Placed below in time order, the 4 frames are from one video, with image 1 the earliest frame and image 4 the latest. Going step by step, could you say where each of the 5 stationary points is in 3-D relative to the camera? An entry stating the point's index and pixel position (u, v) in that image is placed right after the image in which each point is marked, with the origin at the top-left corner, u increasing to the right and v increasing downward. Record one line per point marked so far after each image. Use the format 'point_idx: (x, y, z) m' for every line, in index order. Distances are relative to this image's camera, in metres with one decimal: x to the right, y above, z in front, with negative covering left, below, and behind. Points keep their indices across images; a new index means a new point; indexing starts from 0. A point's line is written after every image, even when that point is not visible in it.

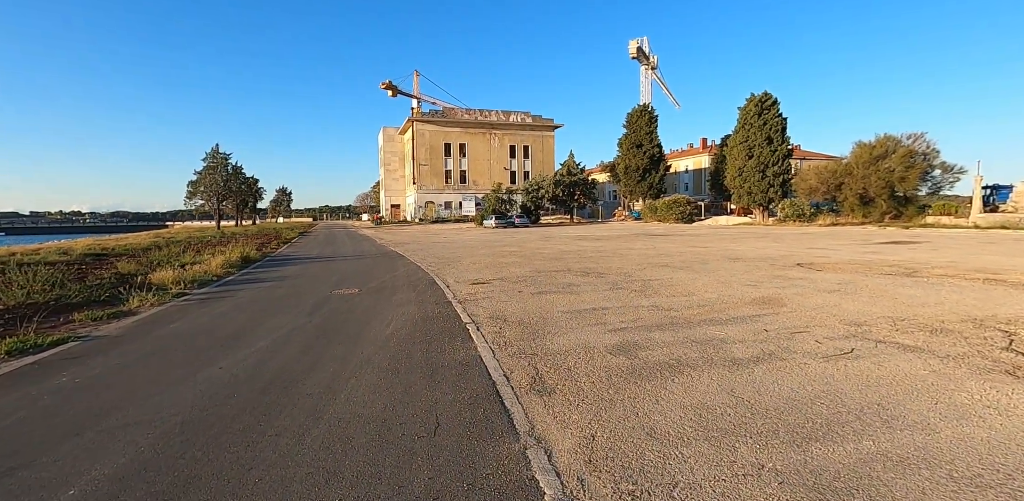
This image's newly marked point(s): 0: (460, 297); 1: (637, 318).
0: (-1.0, -0.9, +8.6) m
1: (+1.7, -1.0, +6.4) m
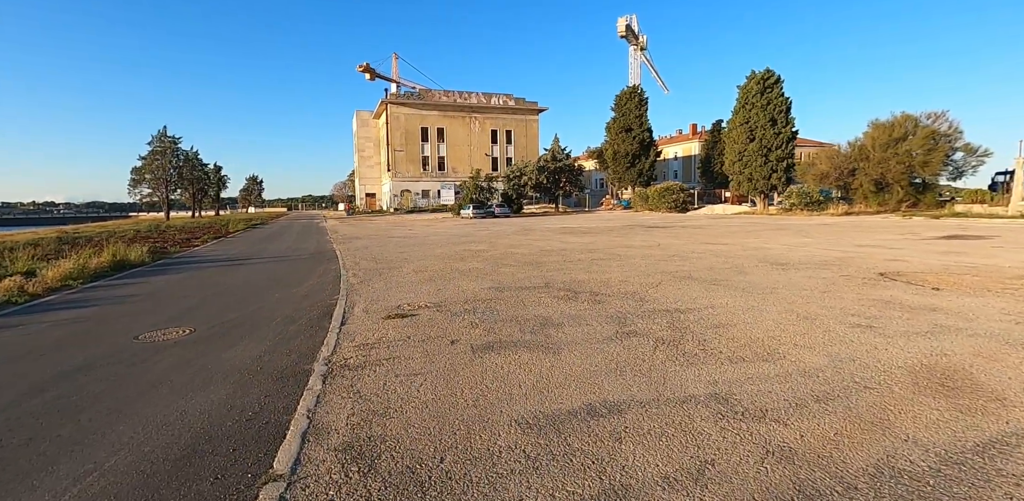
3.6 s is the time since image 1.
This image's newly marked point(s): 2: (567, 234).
0: (-1.8, -1.1, +4.6) m
1: (+1.0, -1.2, +2.5) m
2: (+2.3, +0.7, +19.2) m
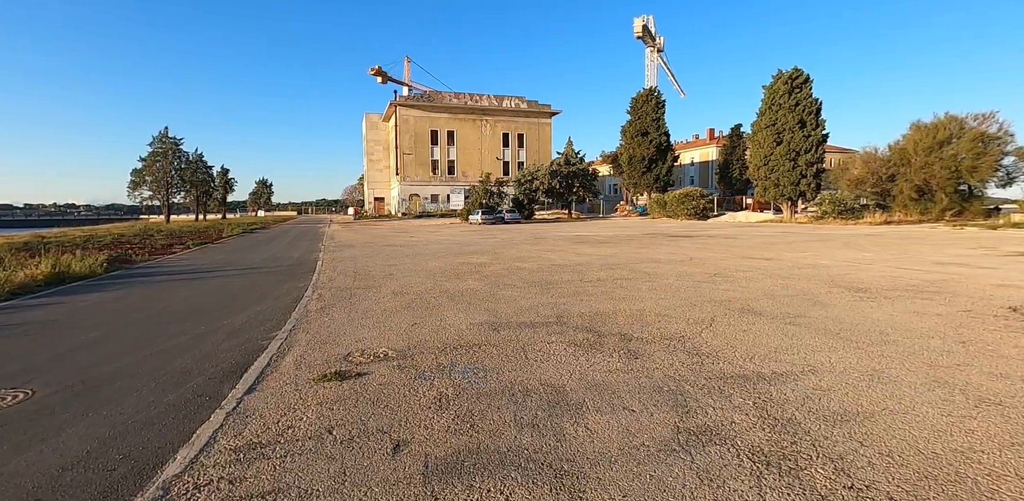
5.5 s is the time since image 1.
0: (-1.8, -1.3, +2.6) m
1: (+0.9, -1.4, +0.4) m
2: (+2.6, +0.2, +17.1) m
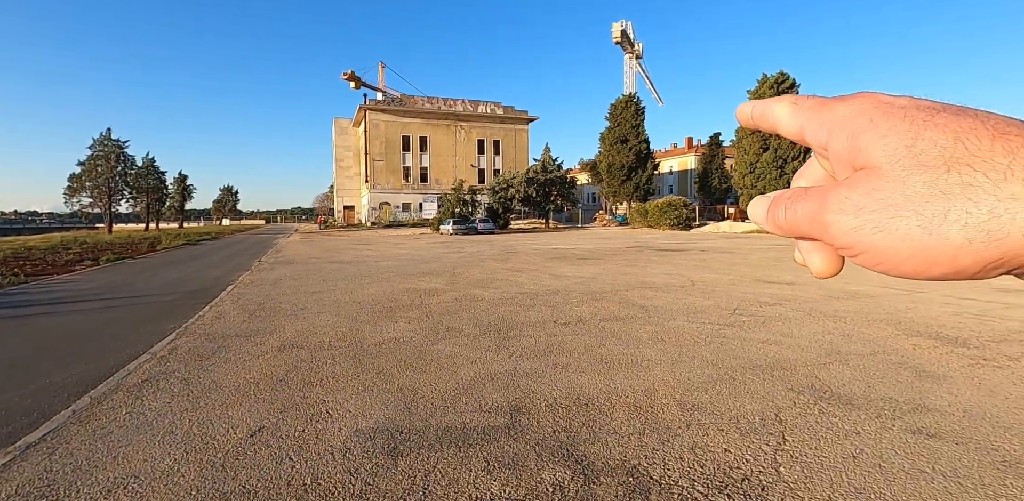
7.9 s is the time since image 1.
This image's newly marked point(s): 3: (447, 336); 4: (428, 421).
0: (-2.3, -1.6, 0.0) m
1: (+0.6, -1.7, -2.1) m
2: (+1.5, -0.3, +14.7) m
3: (-0.8, -1.1, +5.7) m
4: (-0.6, -1.3, +3.4) m
